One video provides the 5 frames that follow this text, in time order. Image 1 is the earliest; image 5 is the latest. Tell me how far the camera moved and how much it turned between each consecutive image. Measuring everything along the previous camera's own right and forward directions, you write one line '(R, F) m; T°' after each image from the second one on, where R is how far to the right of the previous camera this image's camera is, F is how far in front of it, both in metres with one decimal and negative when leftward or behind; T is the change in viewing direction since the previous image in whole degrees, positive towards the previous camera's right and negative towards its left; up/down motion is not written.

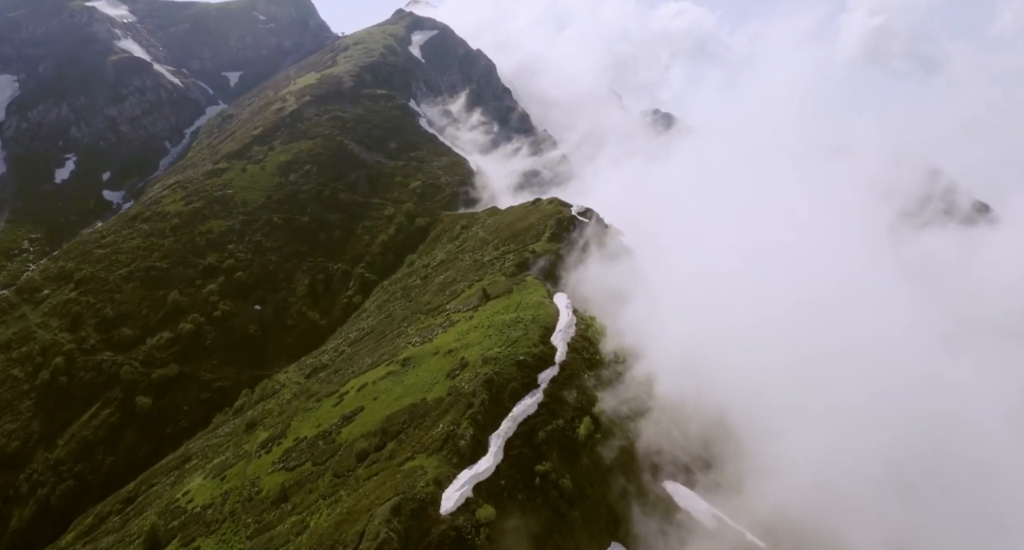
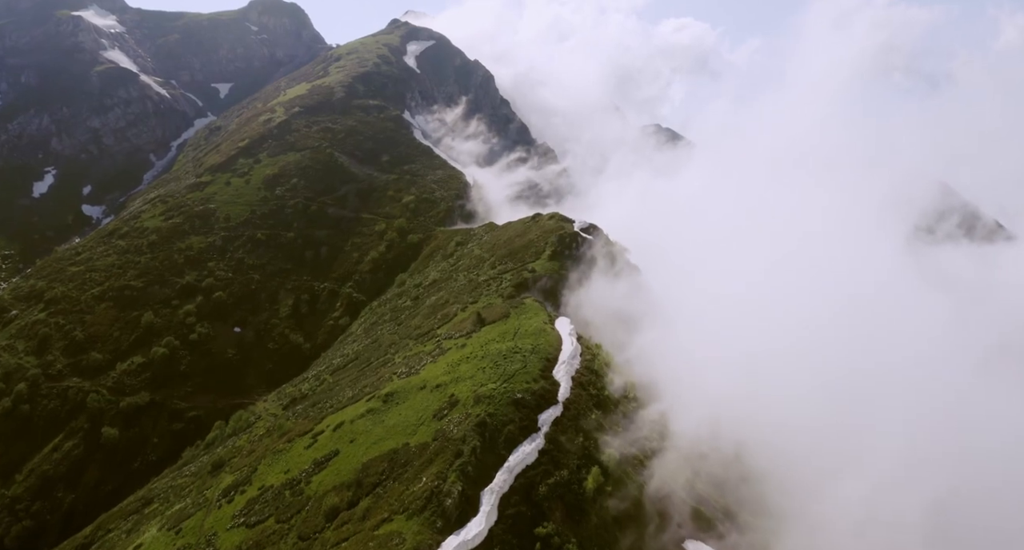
(+0.3, +10.3) m; 0°
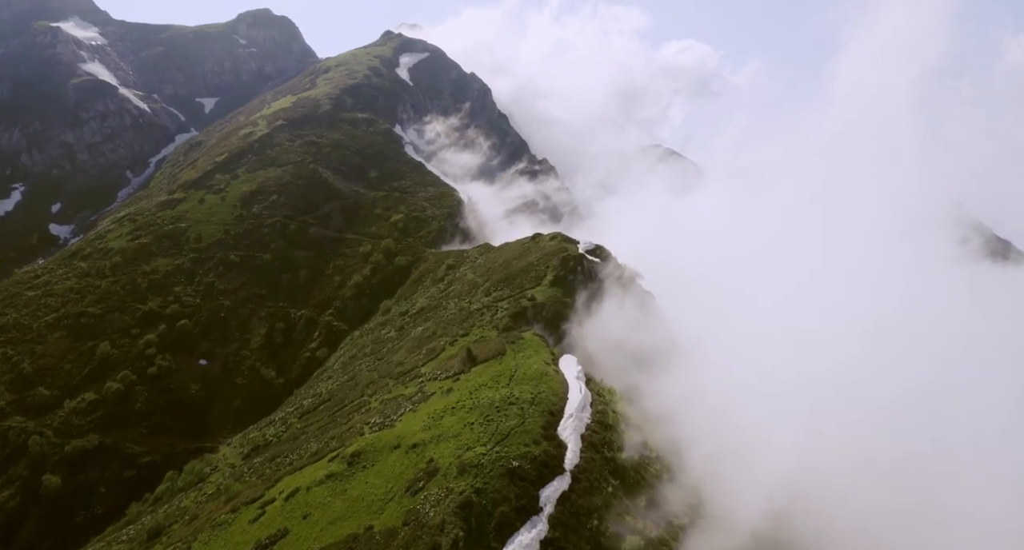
(+0.3, +14.7) m; 0°
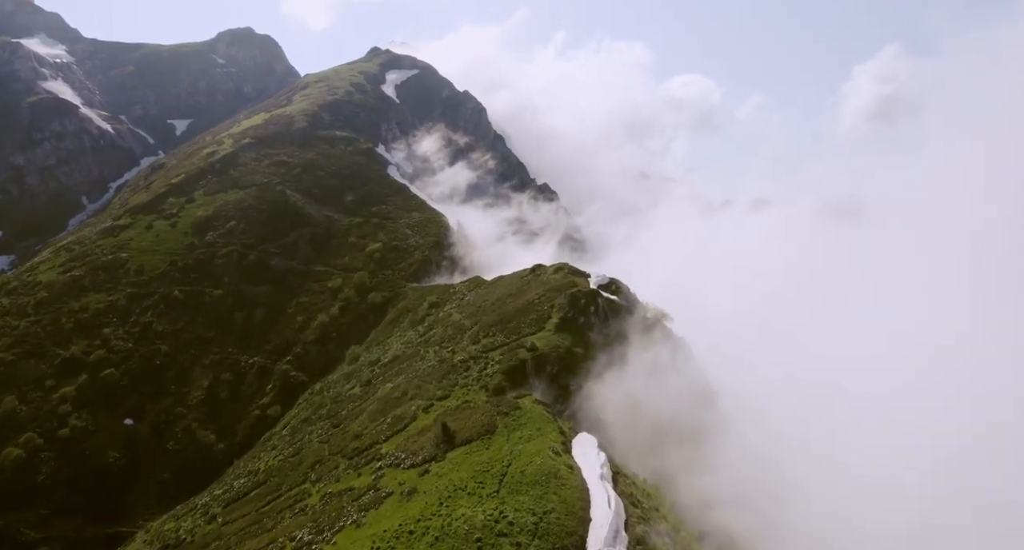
(+0.4, +23.2) m; 0°
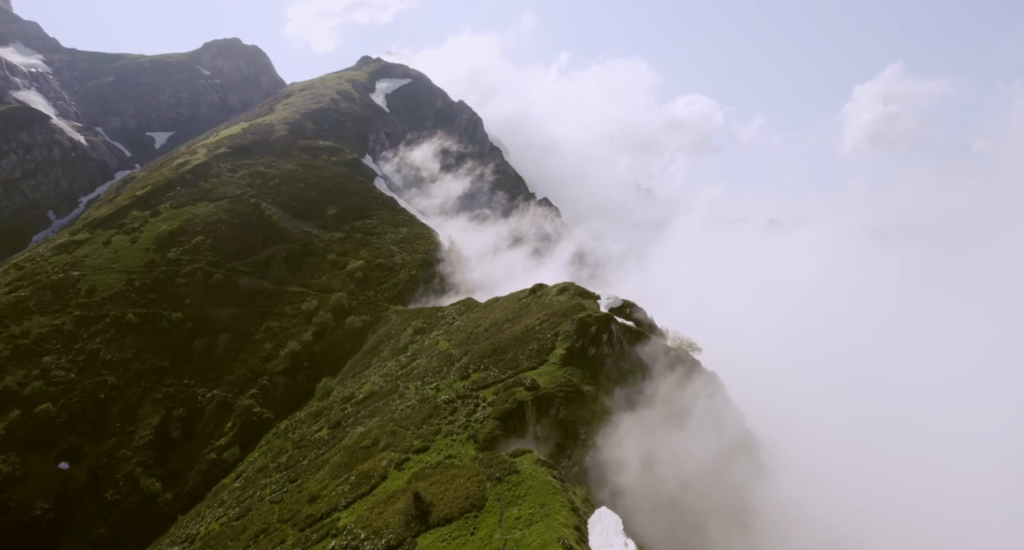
(+0.2, +14.2) m; 0°
